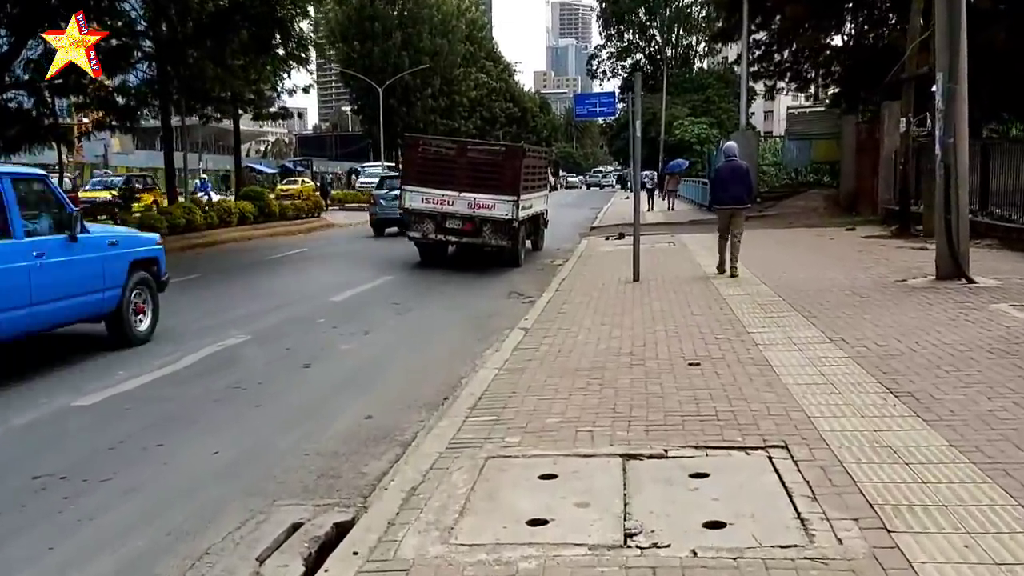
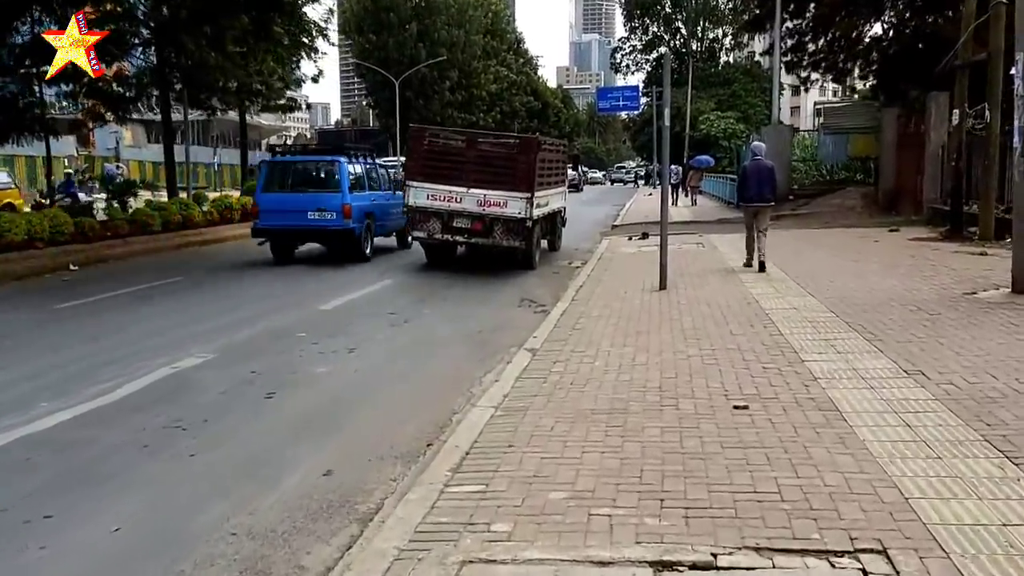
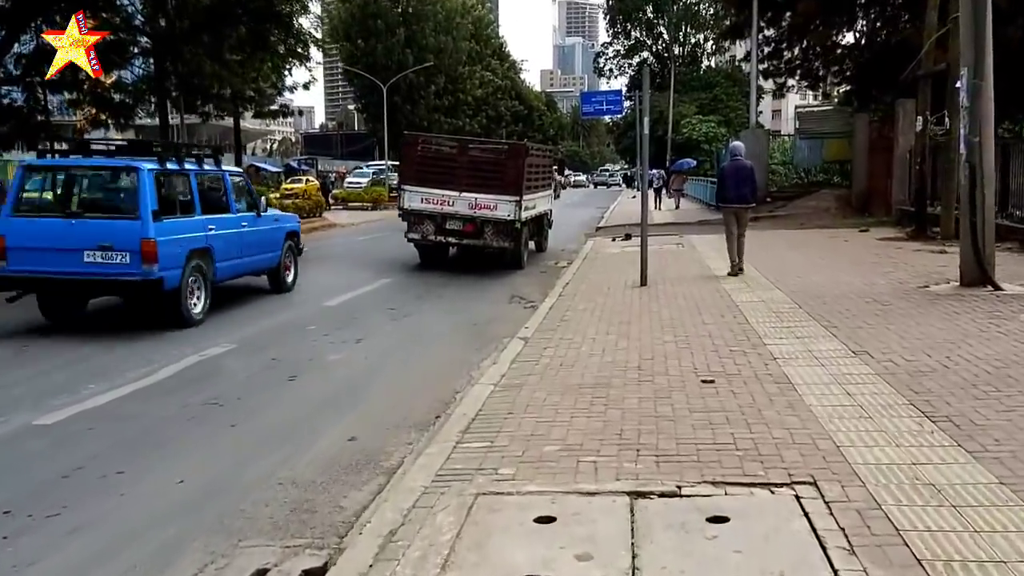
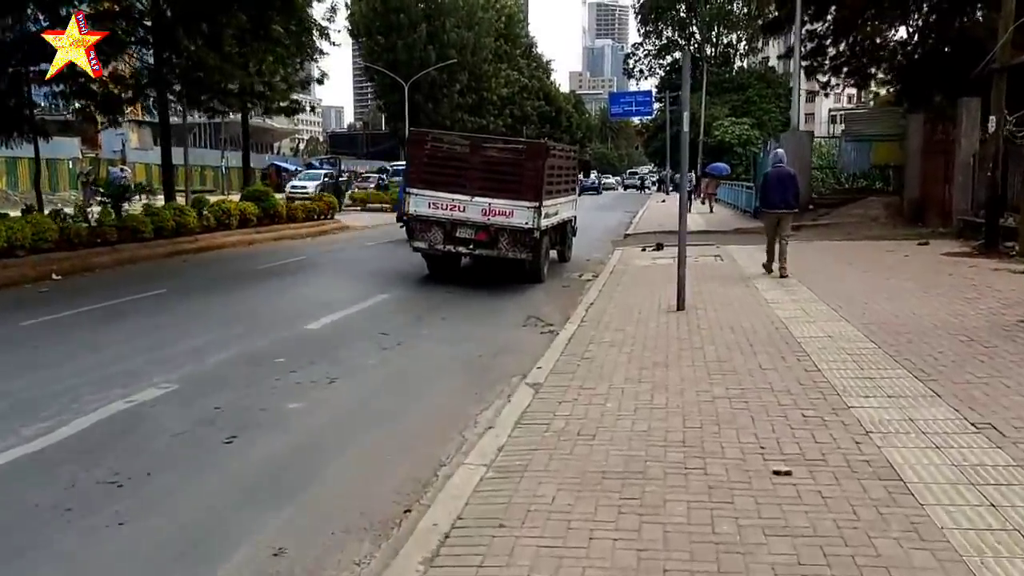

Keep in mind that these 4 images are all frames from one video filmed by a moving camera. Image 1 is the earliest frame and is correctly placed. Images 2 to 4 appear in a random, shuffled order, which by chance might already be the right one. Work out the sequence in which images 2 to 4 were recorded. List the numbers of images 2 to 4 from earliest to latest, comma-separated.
3, 2, 4
